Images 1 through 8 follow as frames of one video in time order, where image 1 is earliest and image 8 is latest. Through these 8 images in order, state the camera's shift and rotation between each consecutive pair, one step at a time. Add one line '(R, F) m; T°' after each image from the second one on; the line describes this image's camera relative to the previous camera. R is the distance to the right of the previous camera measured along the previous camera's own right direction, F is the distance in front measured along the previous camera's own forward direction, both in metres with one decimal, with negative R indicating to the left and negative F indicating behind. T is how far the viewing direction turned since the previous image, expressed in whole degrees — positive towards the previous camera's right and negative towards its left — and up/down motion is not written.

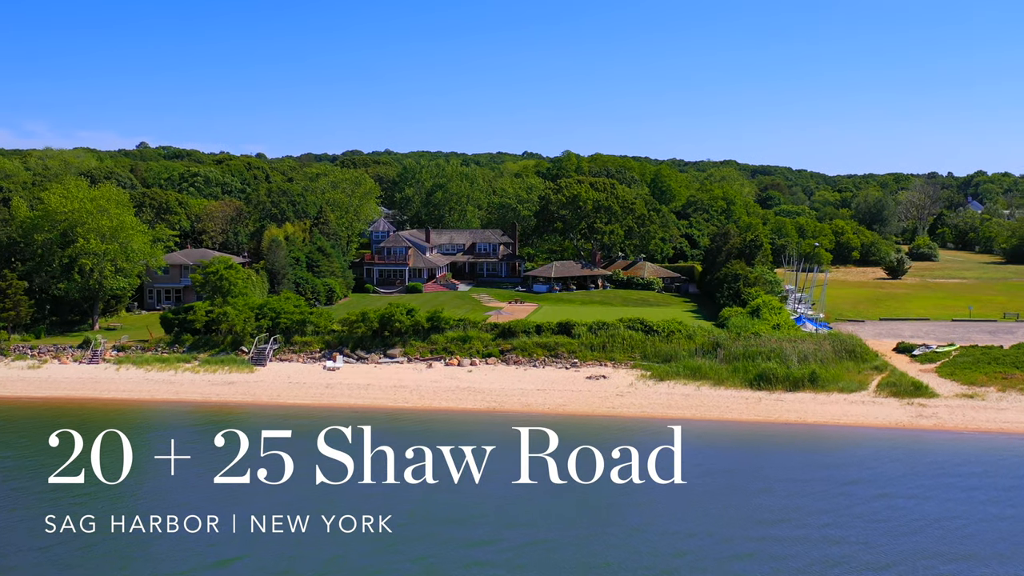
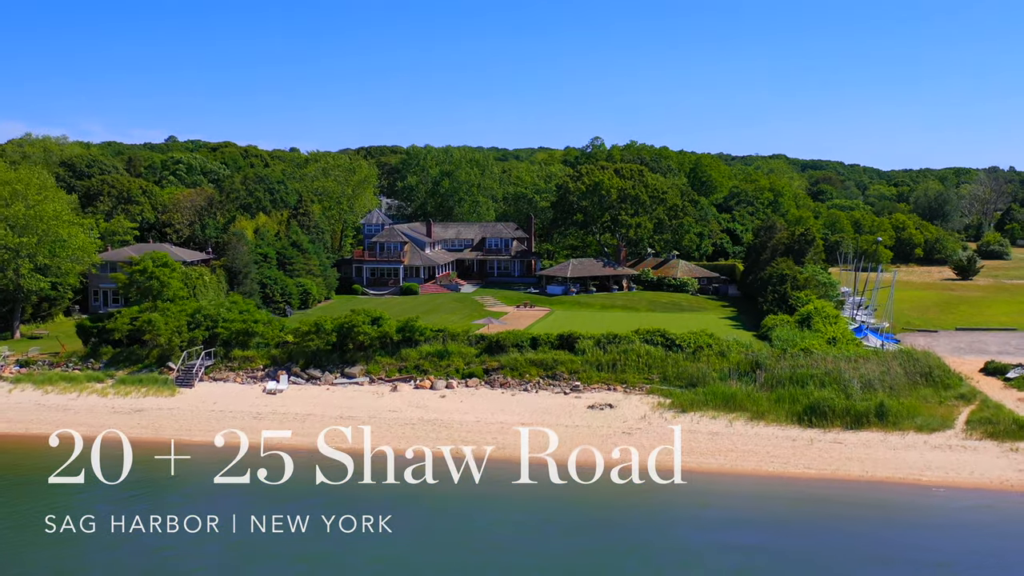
(+2.2, +10.2) m; -2°
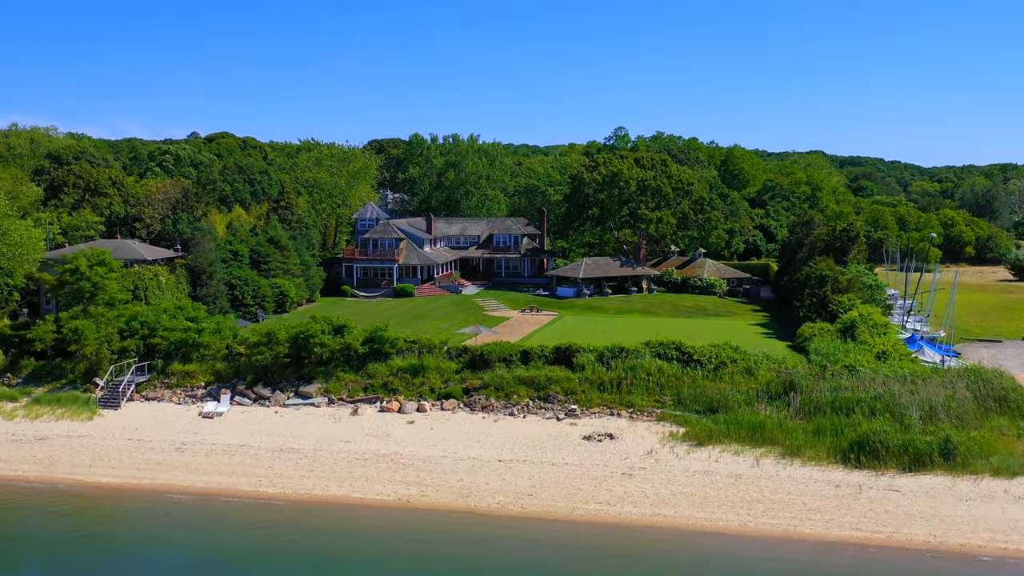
(+1.5, +6.7) m; -2°
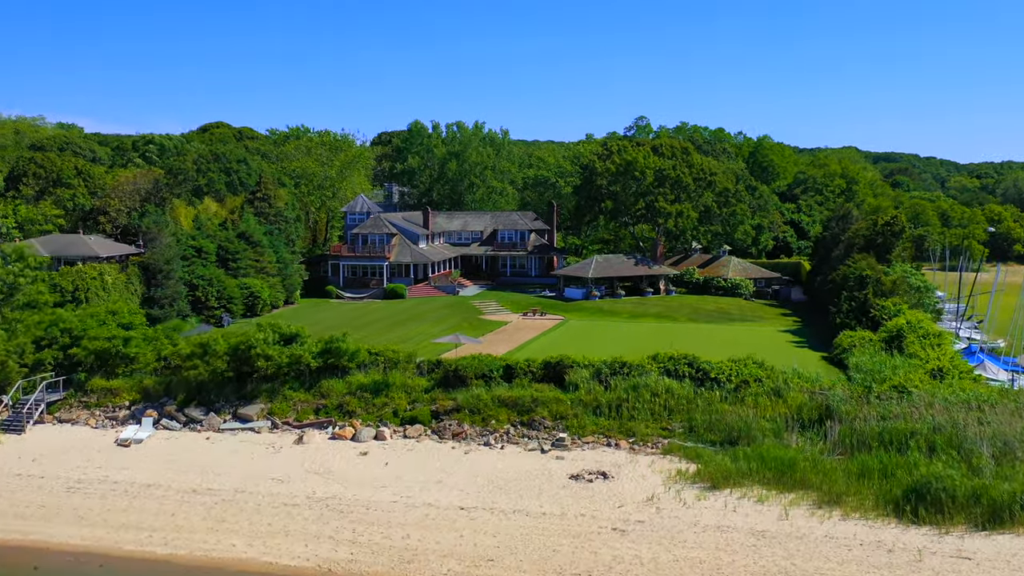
(+1.3, +5.8) m; -1°
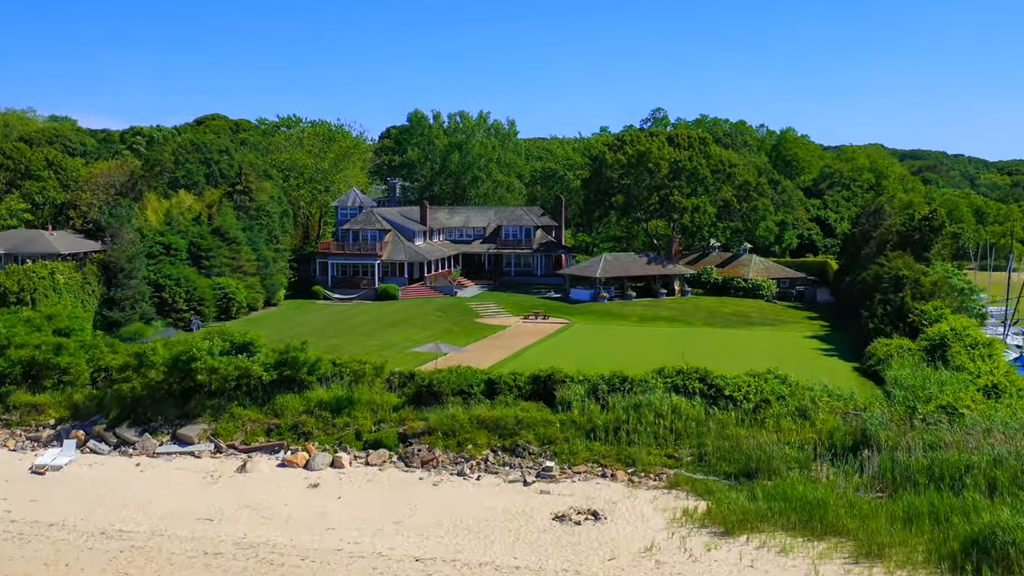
(+0.9, +4.2) m; -1°
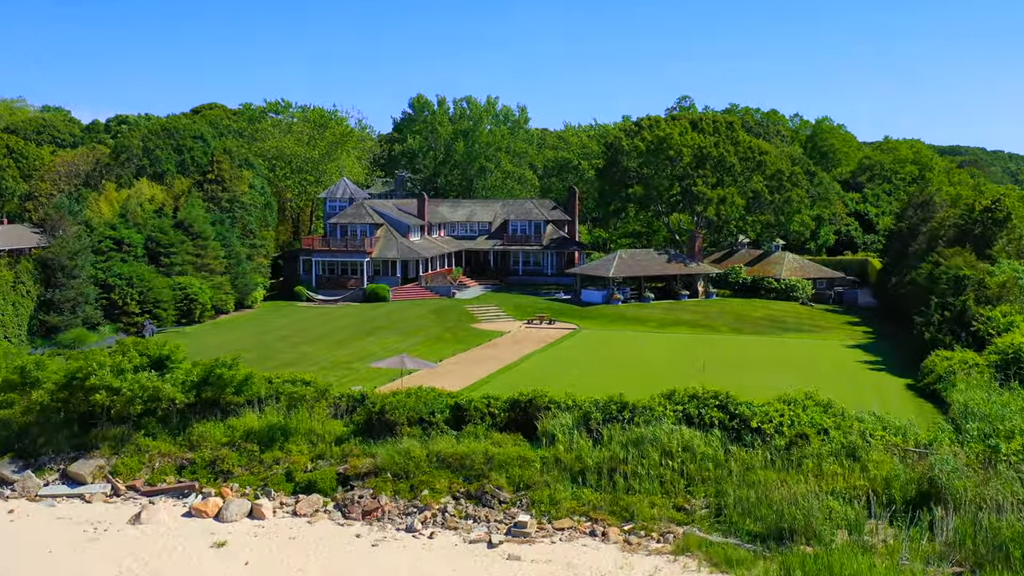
(+1.1, +5.2) m; -2°
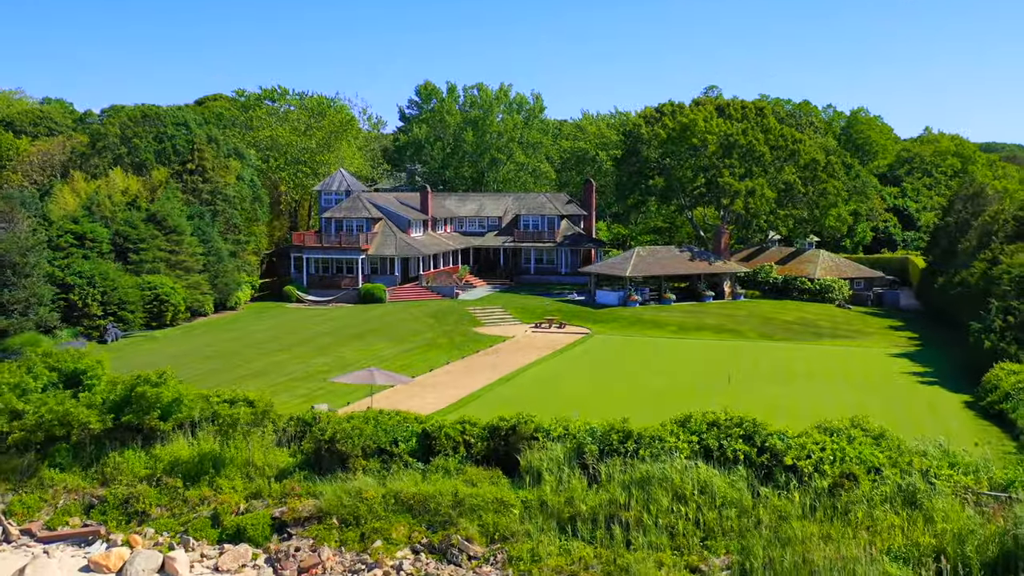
(+0.7, +3.8) m; -1°
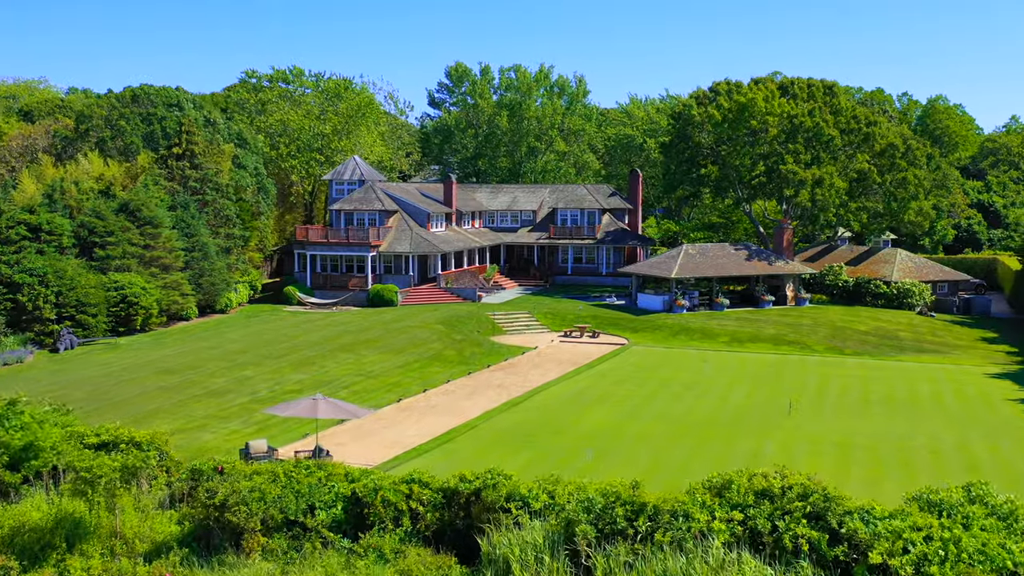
(+1.0, +5.1) m; -3°
